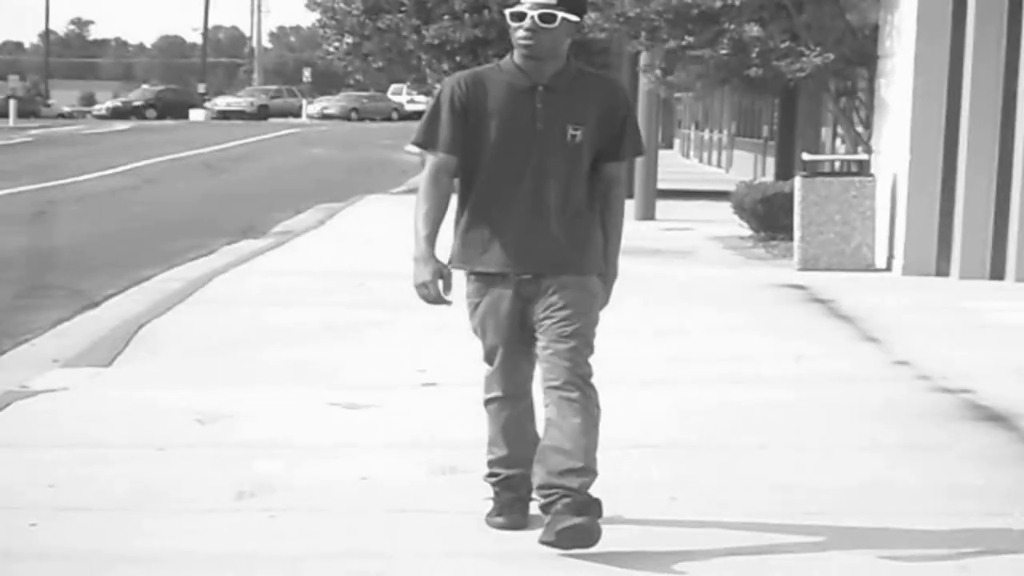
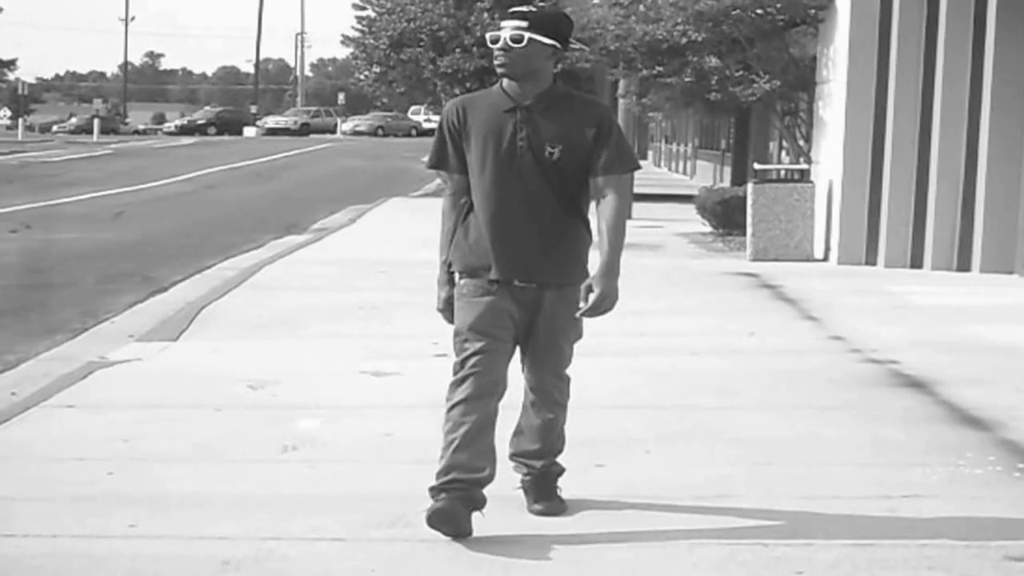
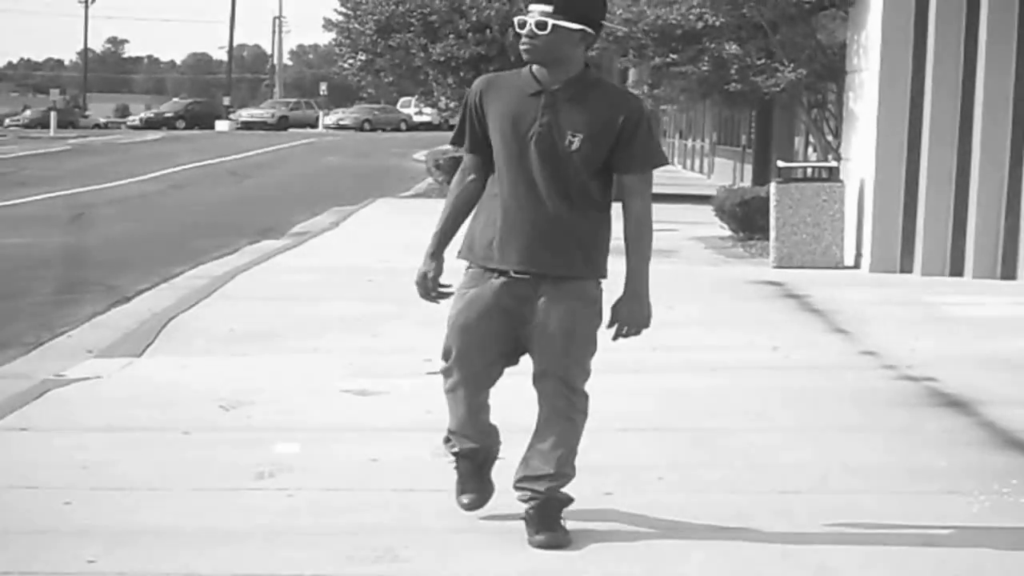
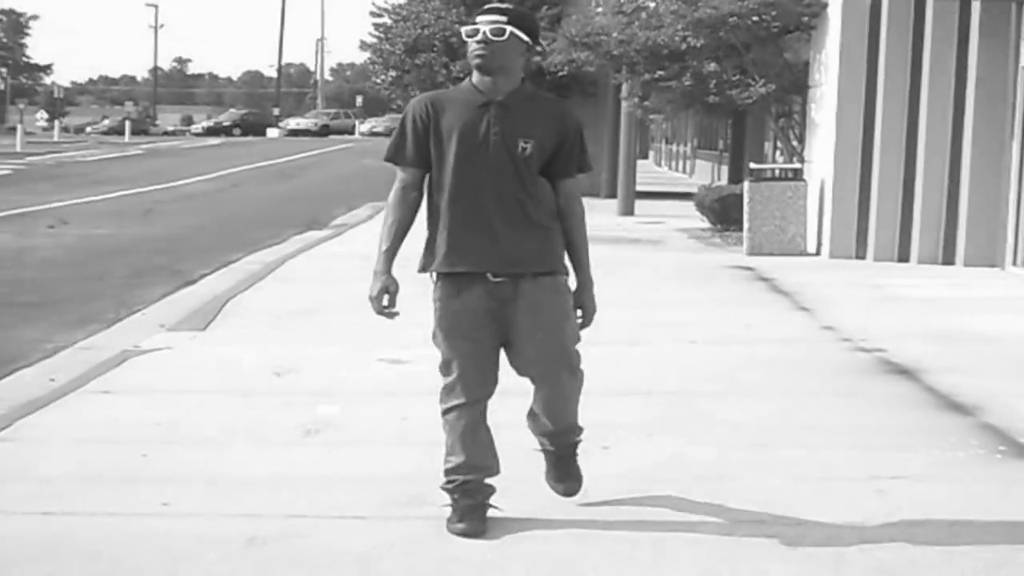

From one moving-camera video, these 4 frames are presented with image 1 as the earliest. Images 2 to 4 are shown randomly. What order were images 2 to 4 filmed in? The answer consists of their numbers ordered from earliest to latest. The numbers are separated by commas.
3, 2, 4
